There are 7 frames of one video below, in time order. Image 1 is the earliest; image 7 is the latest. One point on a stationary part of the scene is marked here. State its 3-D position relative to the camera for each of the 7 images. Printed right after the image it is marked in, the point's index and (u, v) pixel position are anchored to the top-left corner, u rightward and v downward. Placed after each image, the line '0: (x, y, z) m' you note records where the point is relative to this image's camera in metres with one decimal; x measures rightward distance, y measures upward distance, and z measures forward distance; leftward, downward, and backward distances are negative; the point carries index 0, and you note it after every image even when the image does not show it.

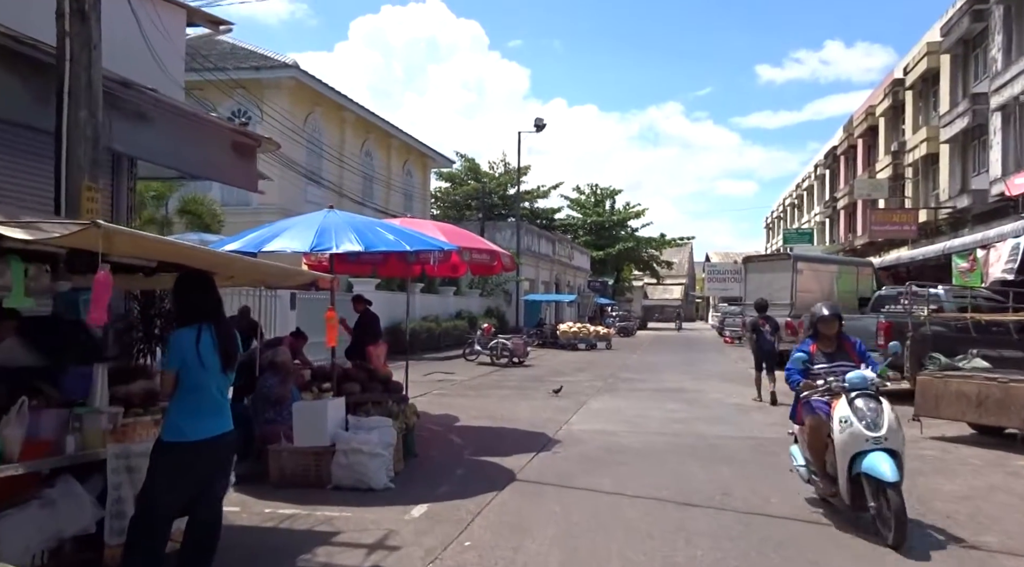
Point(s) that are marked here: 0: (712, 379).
0: (+4.5, -2.2, +17.5) m
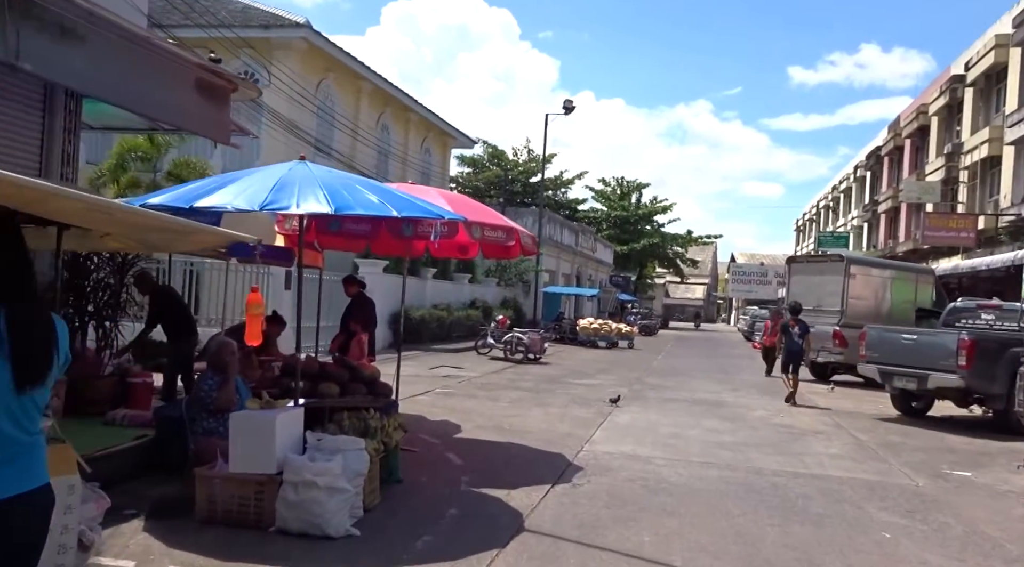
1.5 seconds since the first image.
0: (+4.8, -2.2, +15.6) m
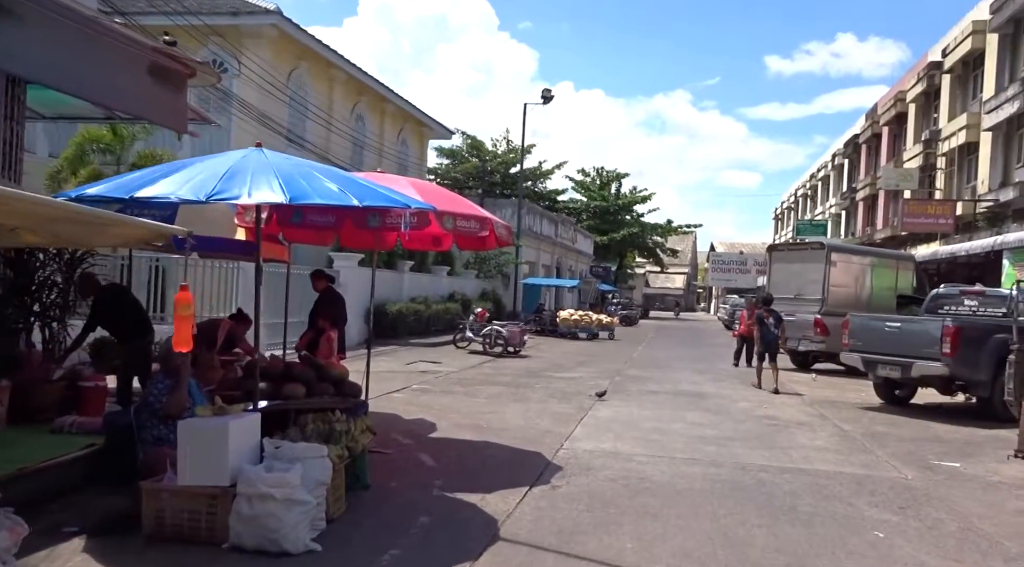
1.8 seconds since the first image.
0: (+4.4, -2.0, +15.4) m
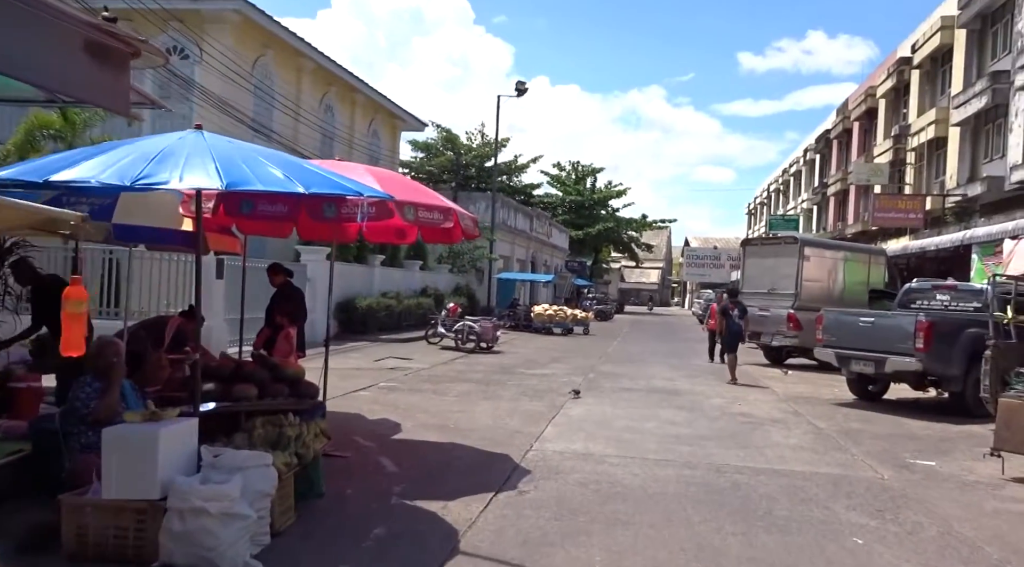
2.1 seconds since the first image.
0: (+3.8, -1.9, +15.2) m
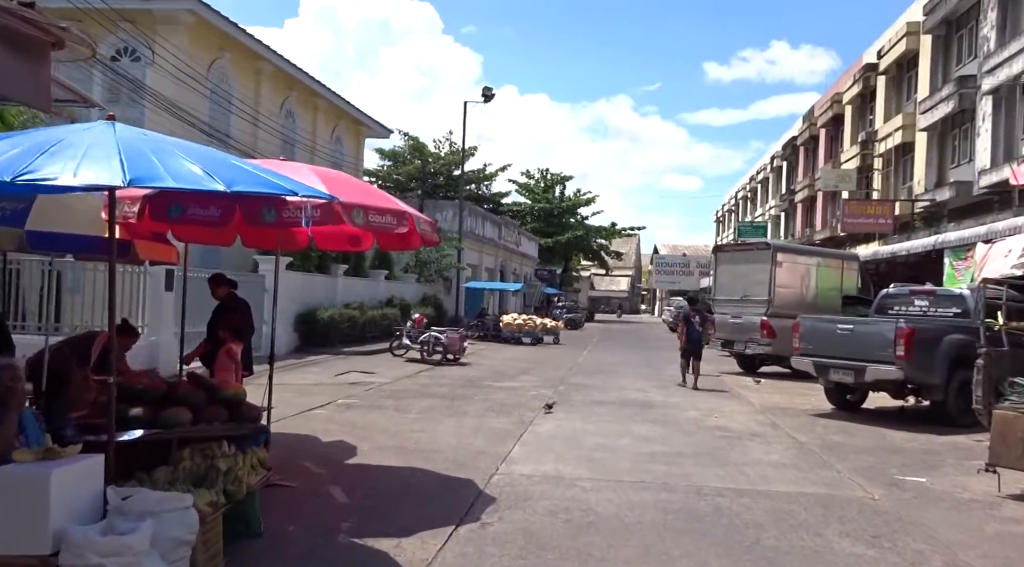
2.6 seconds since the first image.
0: (+3.2, -2.0, +14.7) m
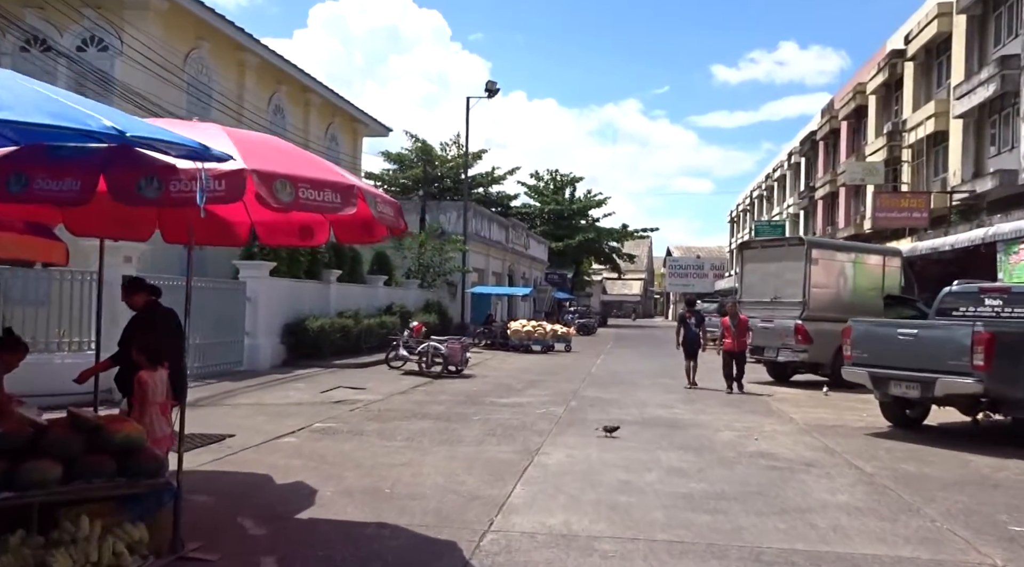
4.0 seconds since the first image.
0: (+3.3, -2.0, +13.0) m
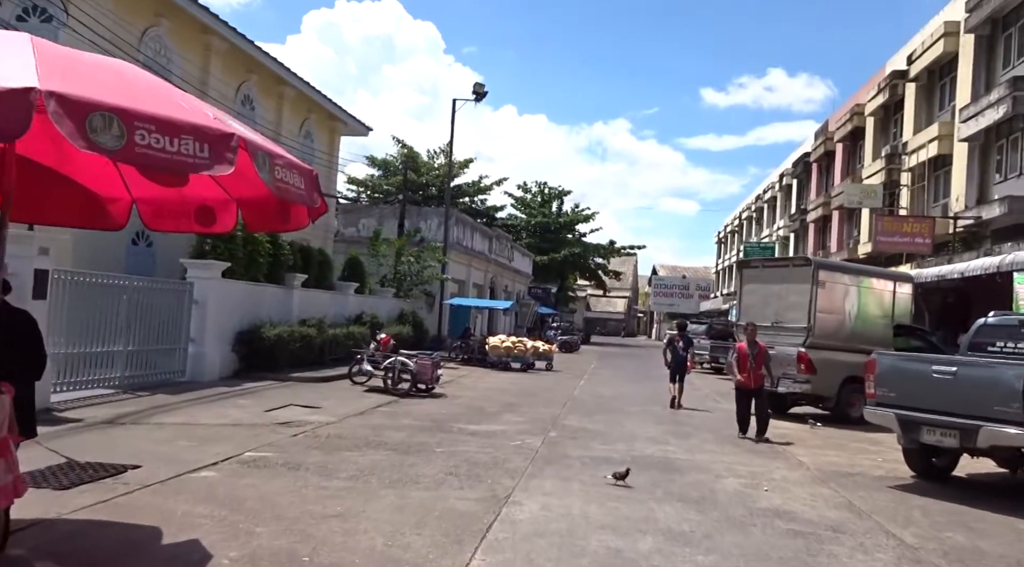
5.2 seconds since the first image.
0: (+2.9, -2.3, +11.5) m
